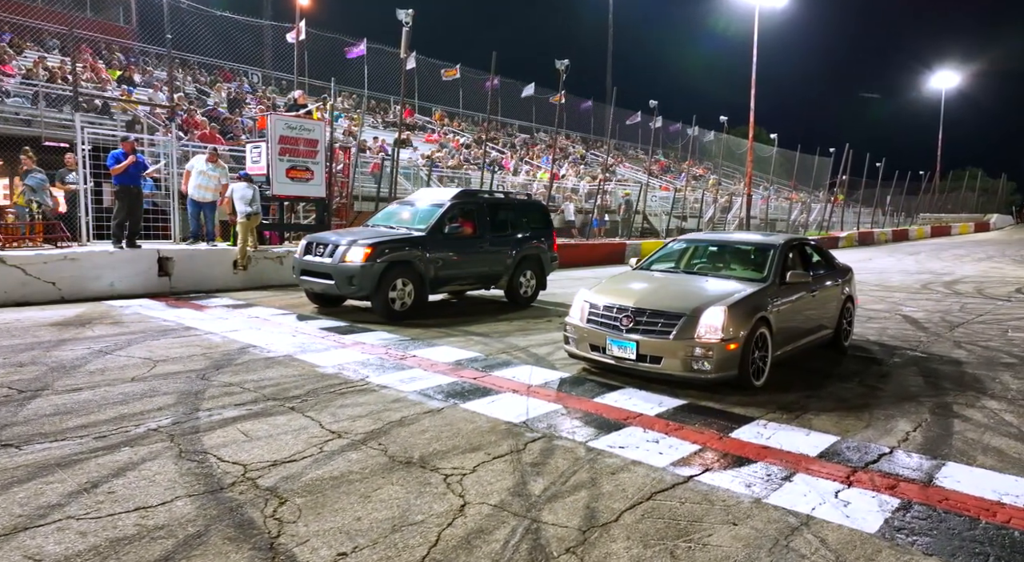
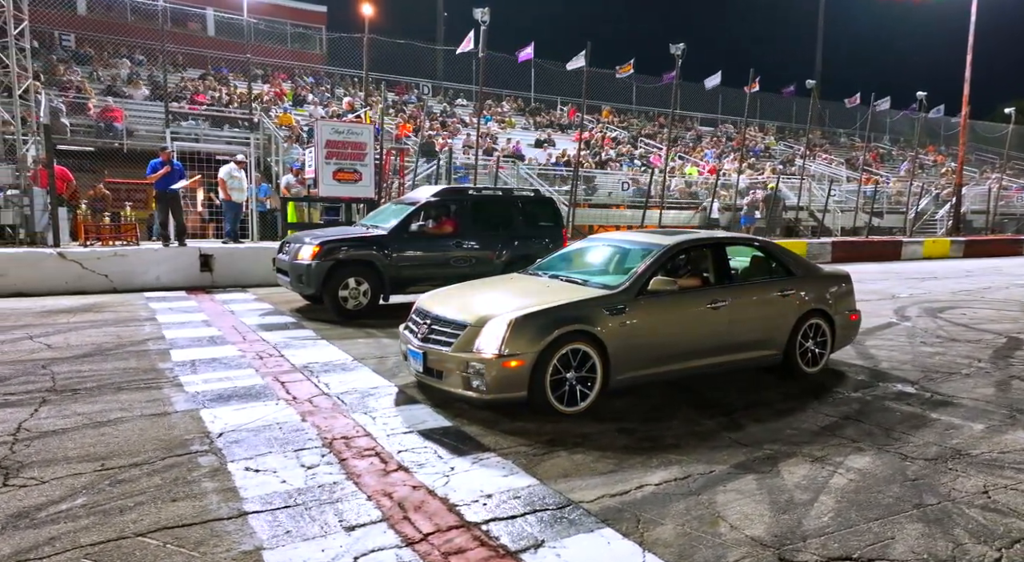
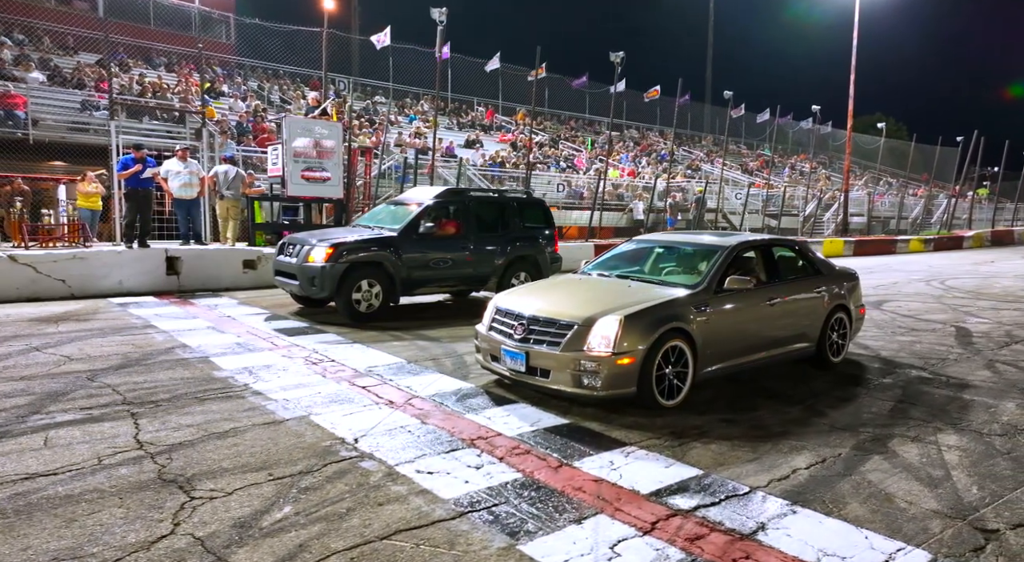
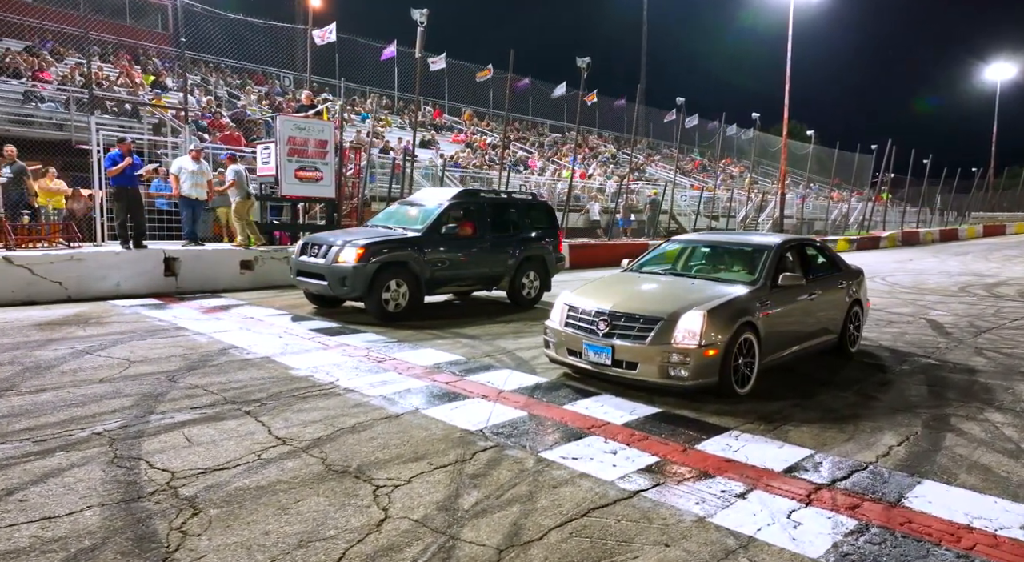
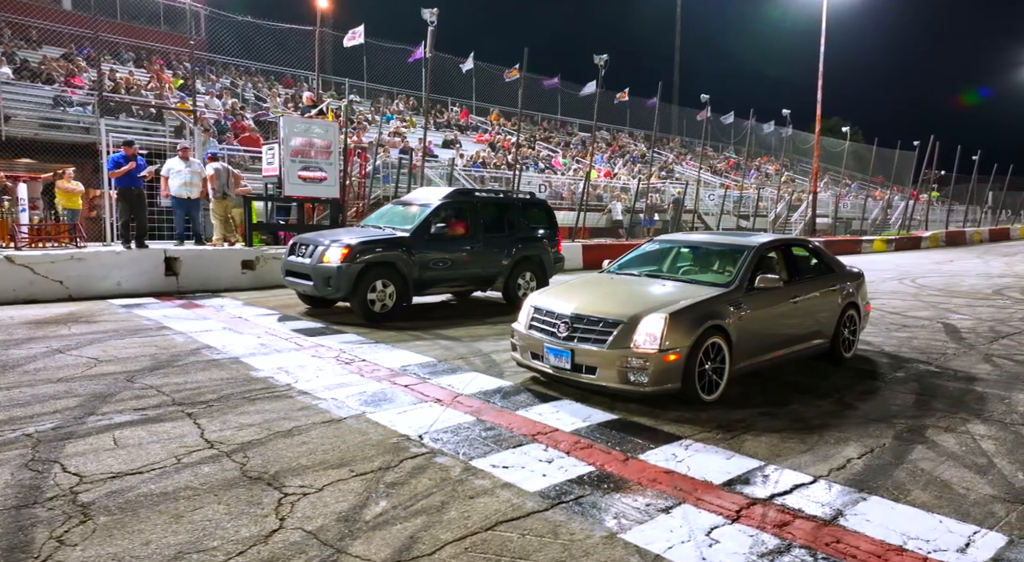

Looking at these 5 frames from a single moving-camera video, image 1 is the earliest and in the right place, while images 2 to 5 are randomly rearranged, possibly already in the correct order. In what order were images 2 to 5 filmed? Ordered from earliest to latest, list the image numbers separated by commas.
4, 5, 3, 2
